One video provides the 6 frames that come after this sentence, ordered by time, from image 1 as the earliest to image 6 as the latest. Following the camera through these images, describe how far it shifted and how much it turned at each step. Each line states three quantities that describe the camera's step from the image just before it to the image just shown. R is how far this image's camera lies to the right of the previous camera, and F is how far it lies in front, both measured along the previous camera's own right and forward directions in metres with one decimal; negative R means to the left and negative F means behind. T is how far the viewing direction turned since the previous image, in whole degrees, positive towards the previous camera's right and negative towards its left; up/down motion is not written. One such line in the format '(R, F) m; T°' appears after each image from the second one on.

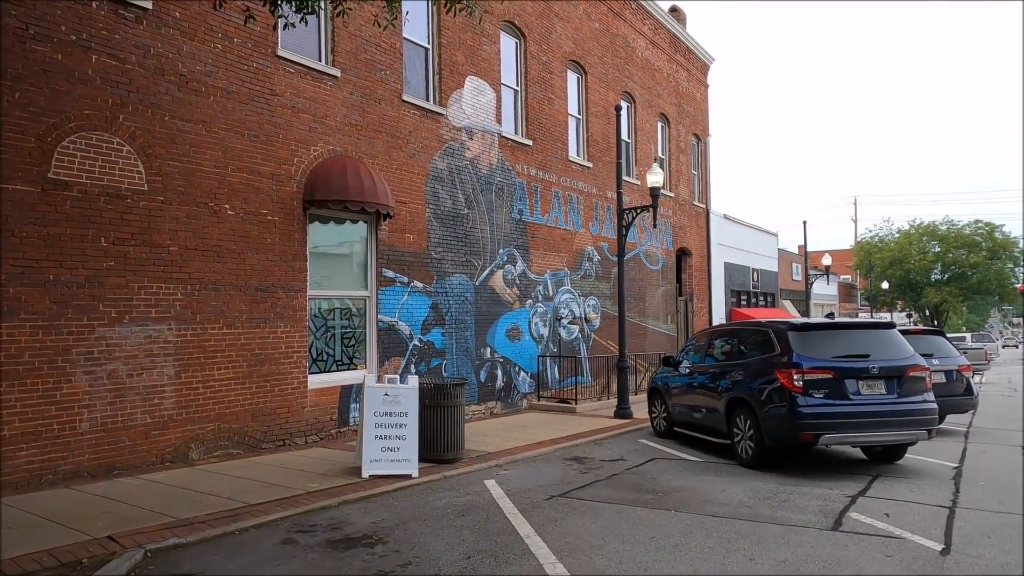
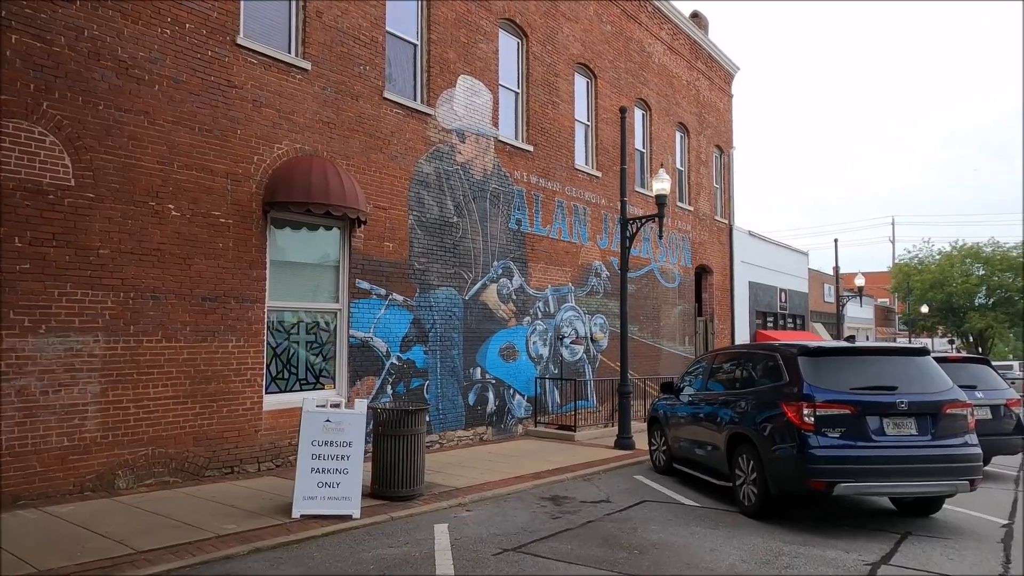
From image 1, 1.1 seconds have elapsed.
(+0.7, +1.1) m; -3°
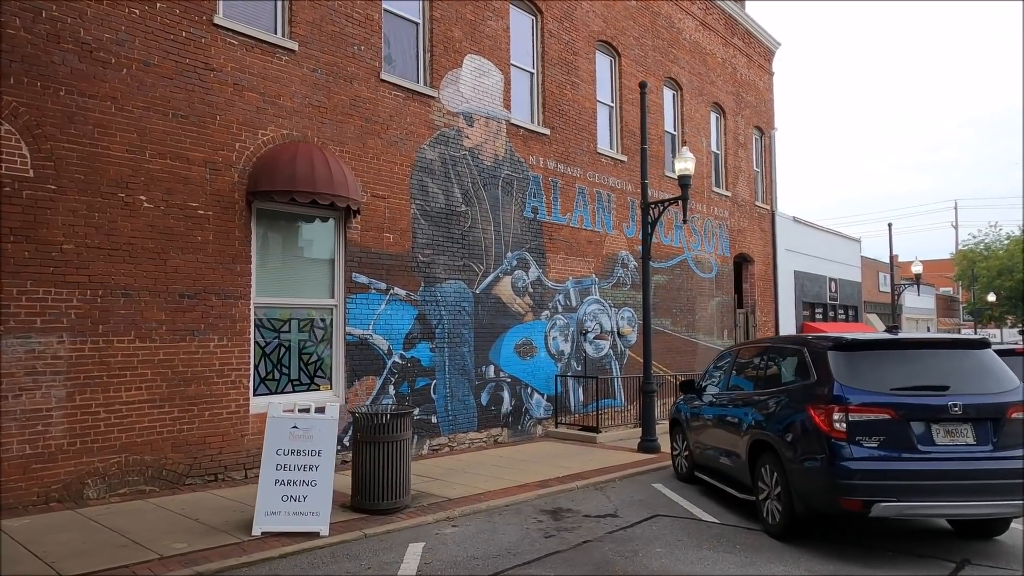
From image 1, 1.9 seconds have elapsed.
(+0.6, +0.8) m; -4°
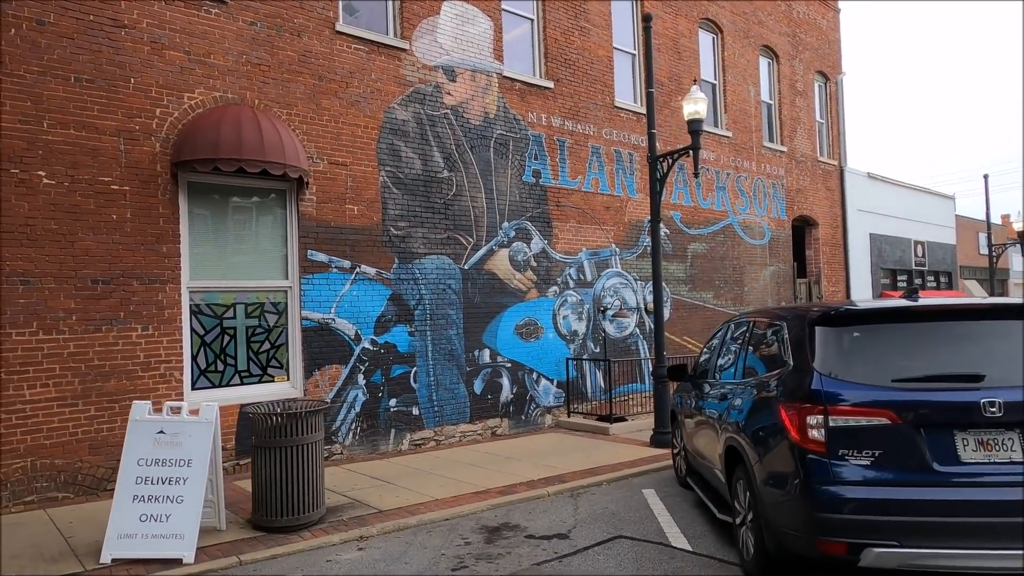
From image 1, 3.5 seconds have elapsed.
(+1.4, +1.4) m; -7°
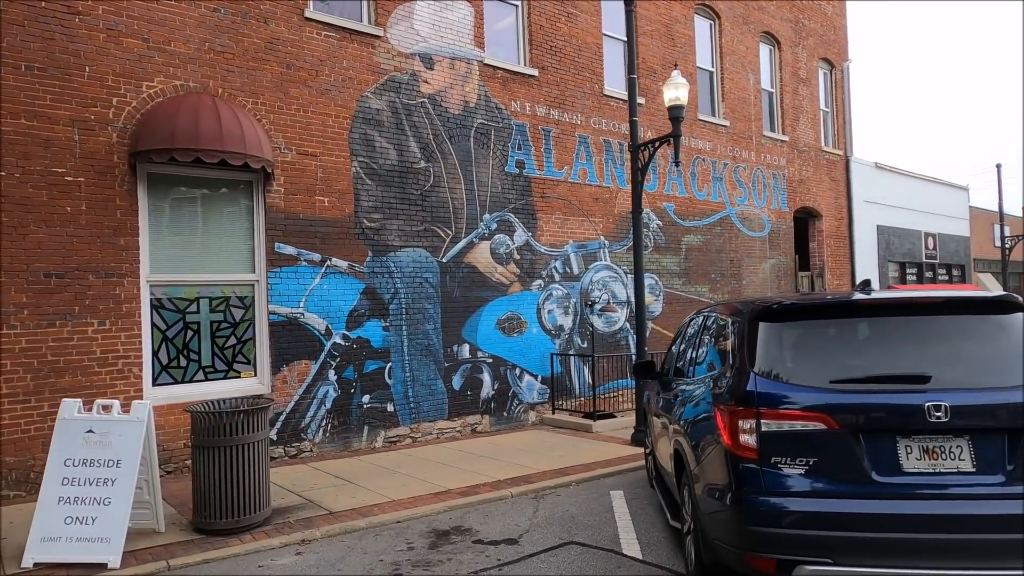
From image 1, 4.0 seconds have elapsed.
(+0.5, +0.3) m; -1°
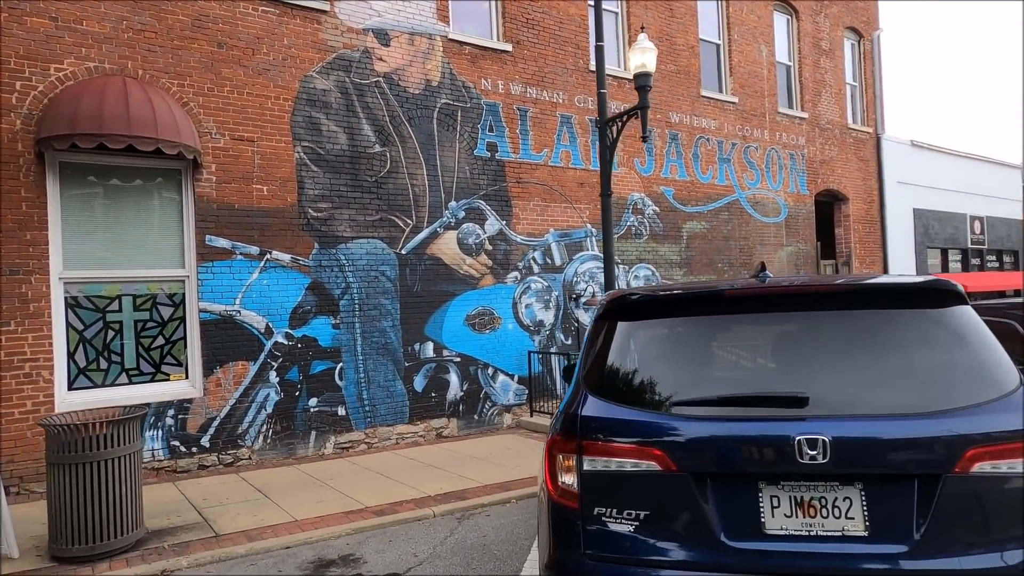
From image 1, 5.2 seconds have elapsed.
(+1.1, +0.8) m; -4°
